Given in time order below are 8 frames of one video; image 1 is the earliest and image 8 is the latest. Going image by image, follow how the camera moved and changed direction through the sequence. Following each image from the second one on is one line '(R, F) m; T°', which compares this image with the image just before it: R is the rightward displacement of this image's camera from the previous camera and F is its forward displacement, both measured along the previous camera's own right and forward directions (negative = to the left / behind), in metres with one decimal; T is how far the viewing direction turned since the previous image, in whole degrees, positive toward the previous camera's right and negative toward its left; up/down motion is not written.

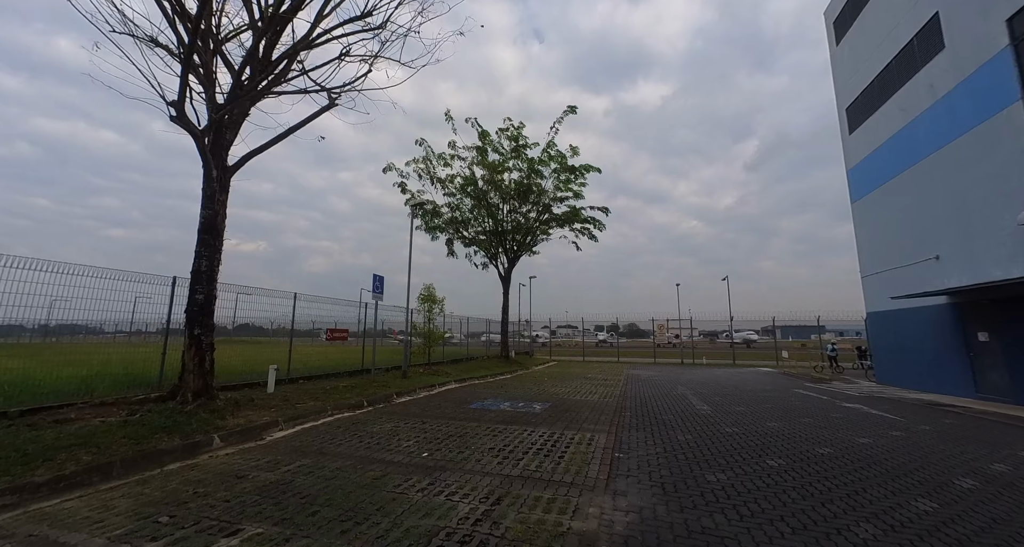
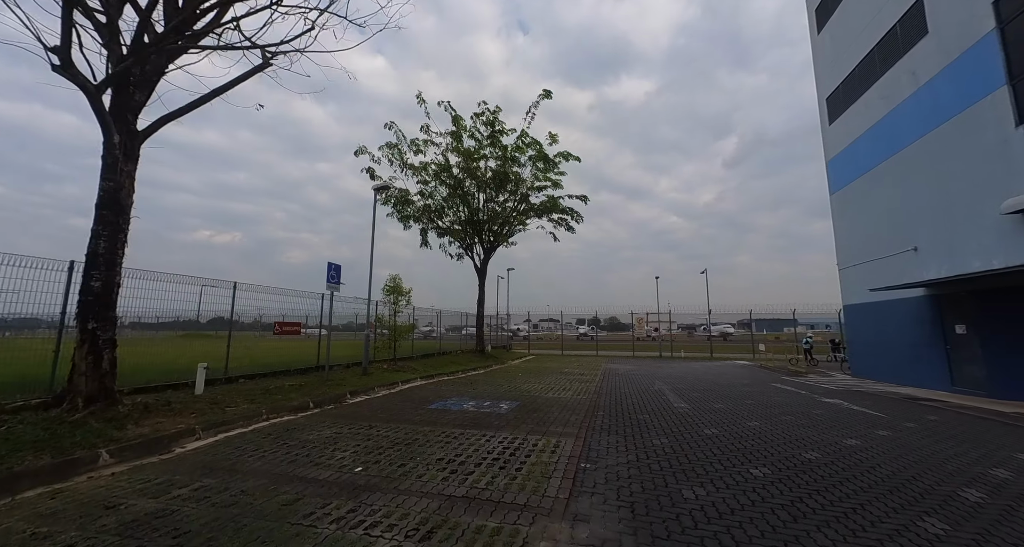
(+0.3, +0.7) m; +2°
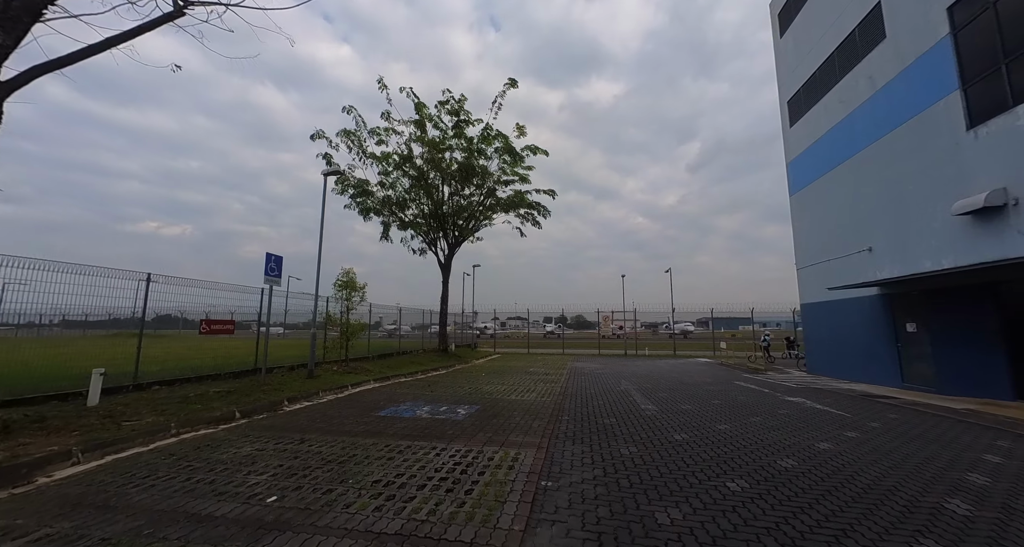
(+0.2, +0.6) m; +4°
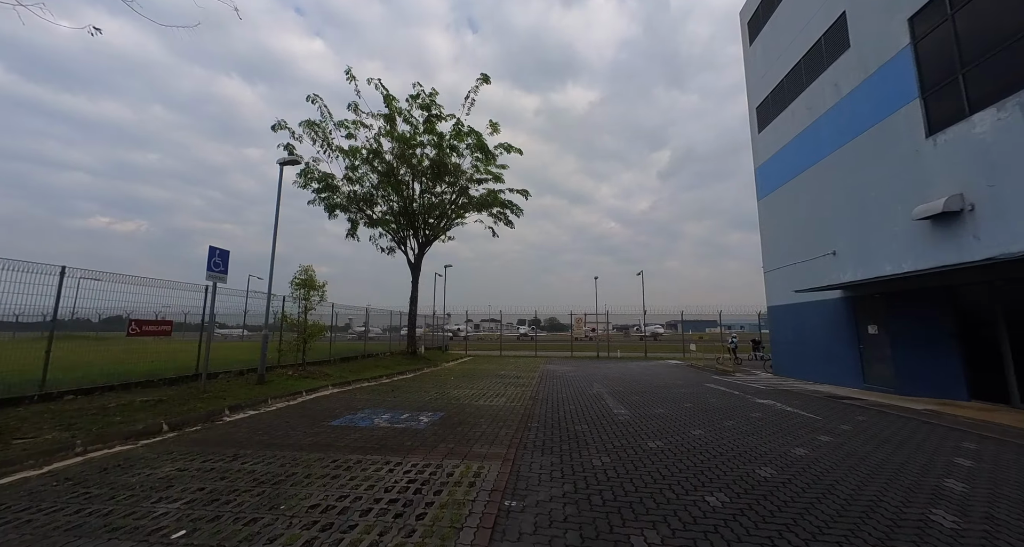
(+0.1, +0.4) m; +4°
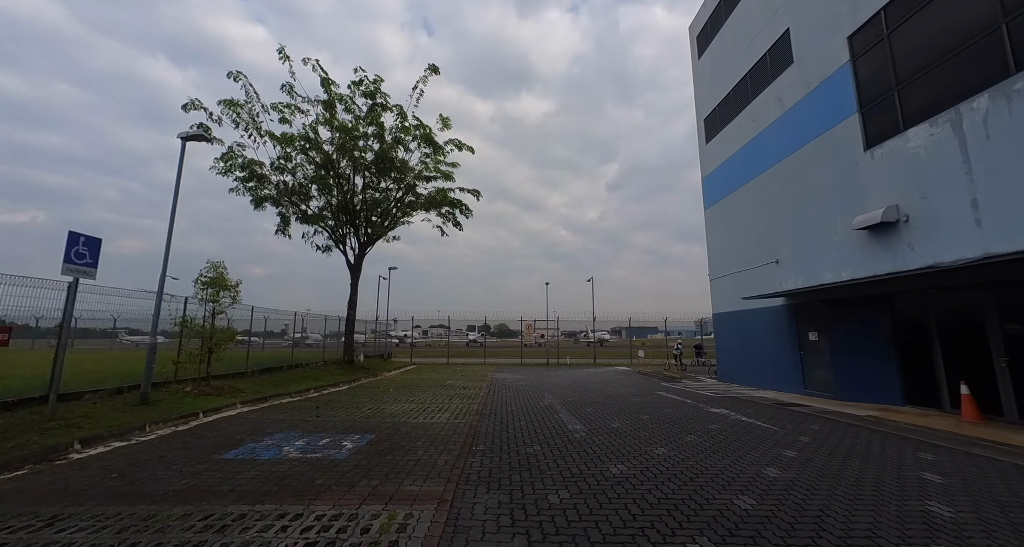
(+0.1, +0.9) m; +7°
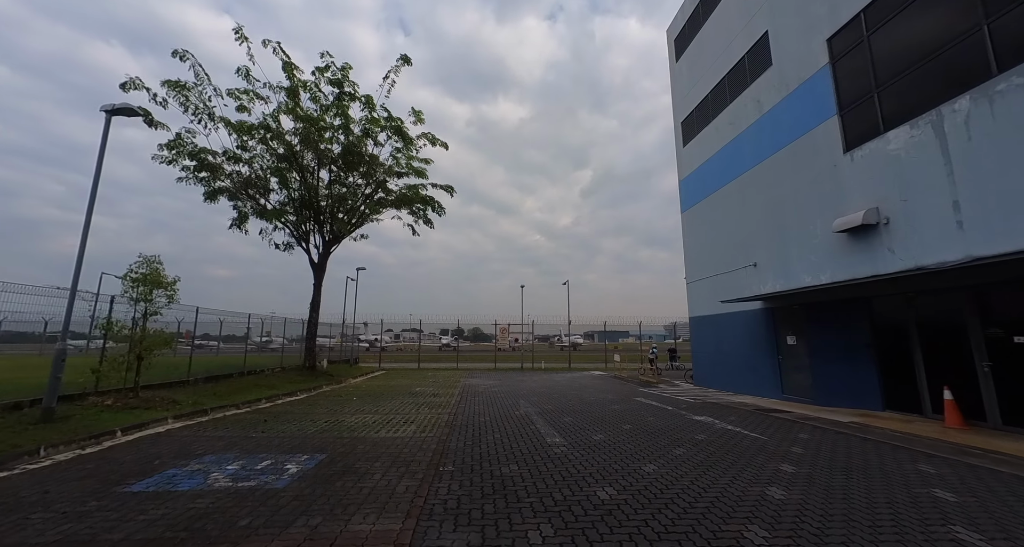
(0.0, +0.7) m; +4°
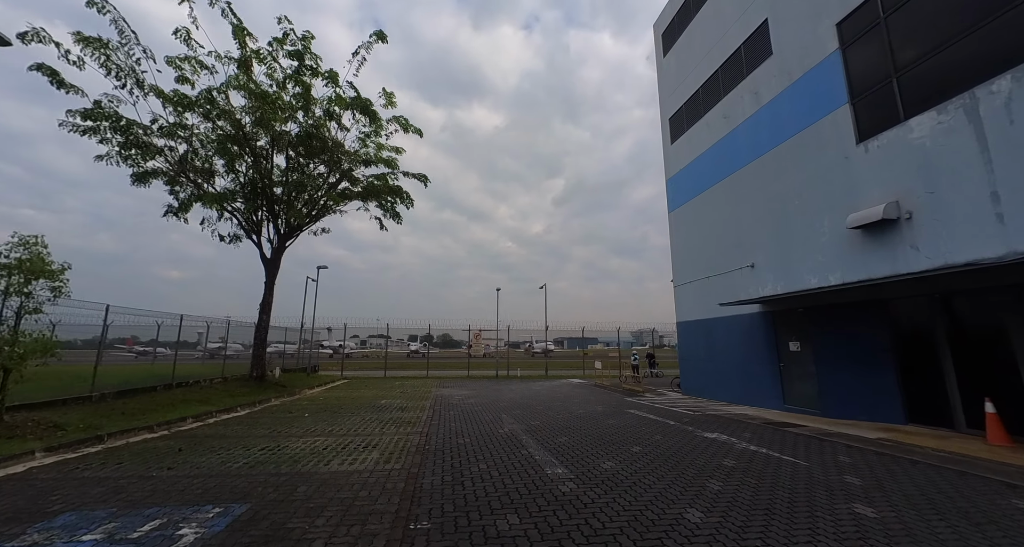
(-0.3, +1.4) m; +4°
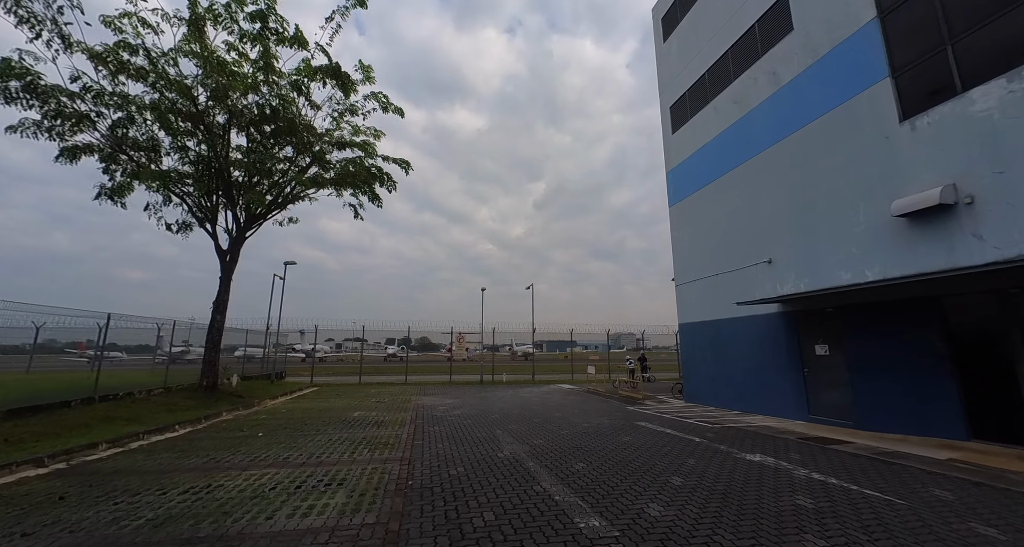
(-0.4, +1.5) m; +3°
